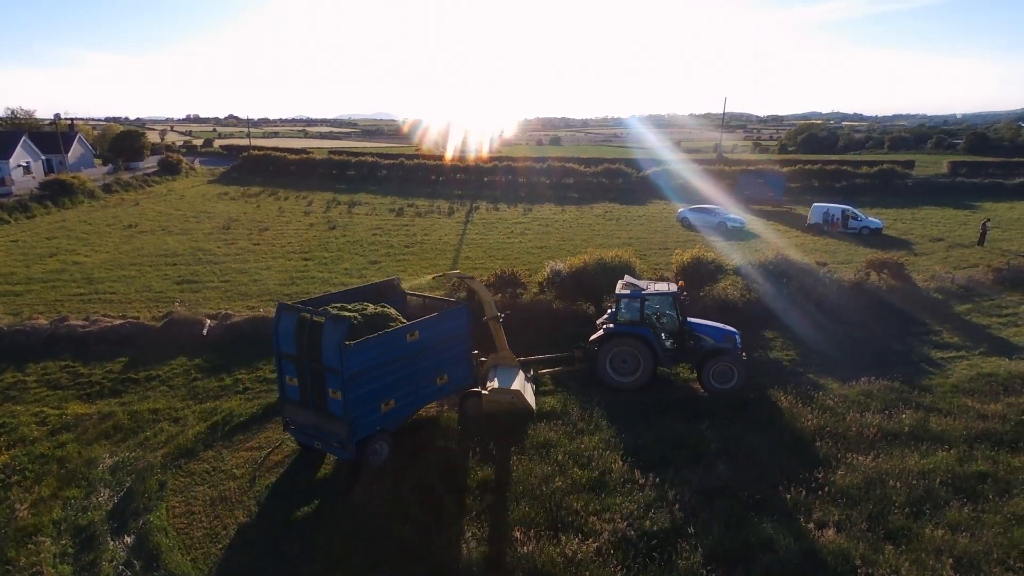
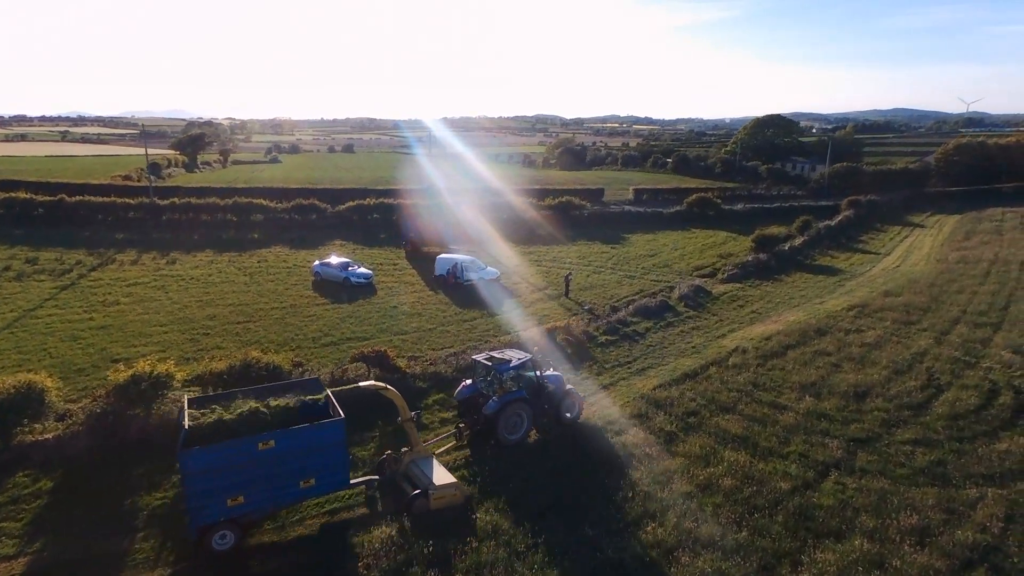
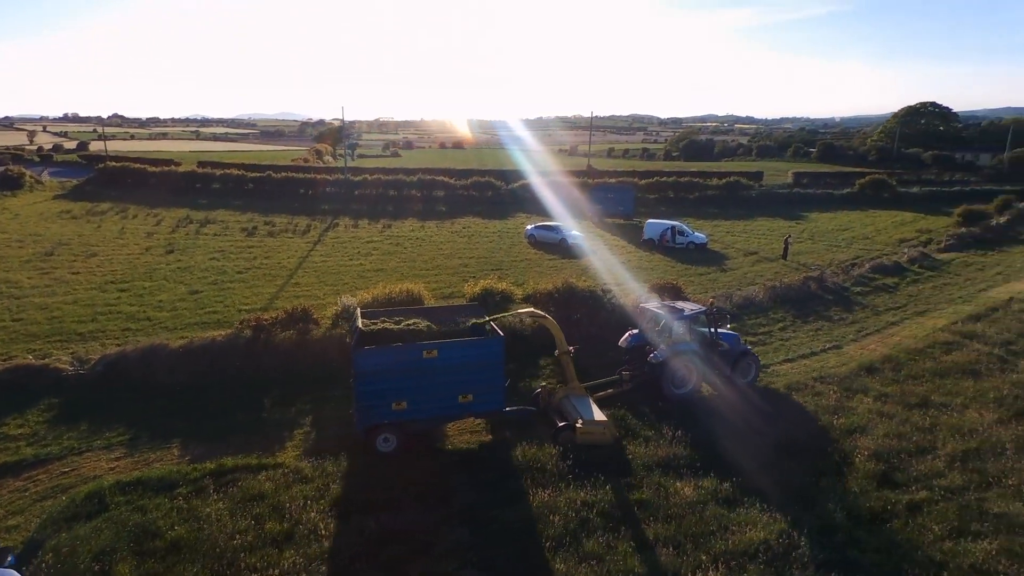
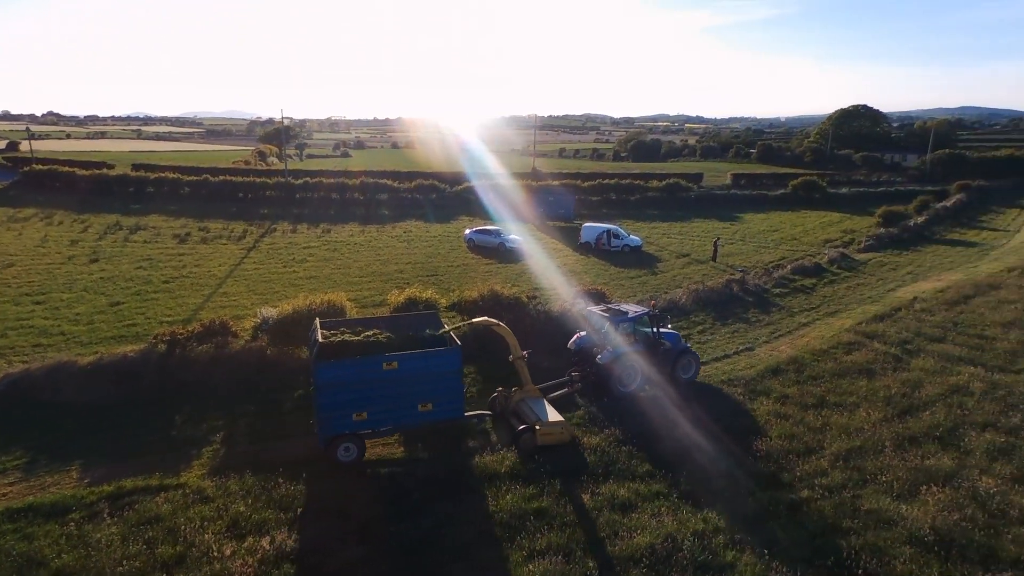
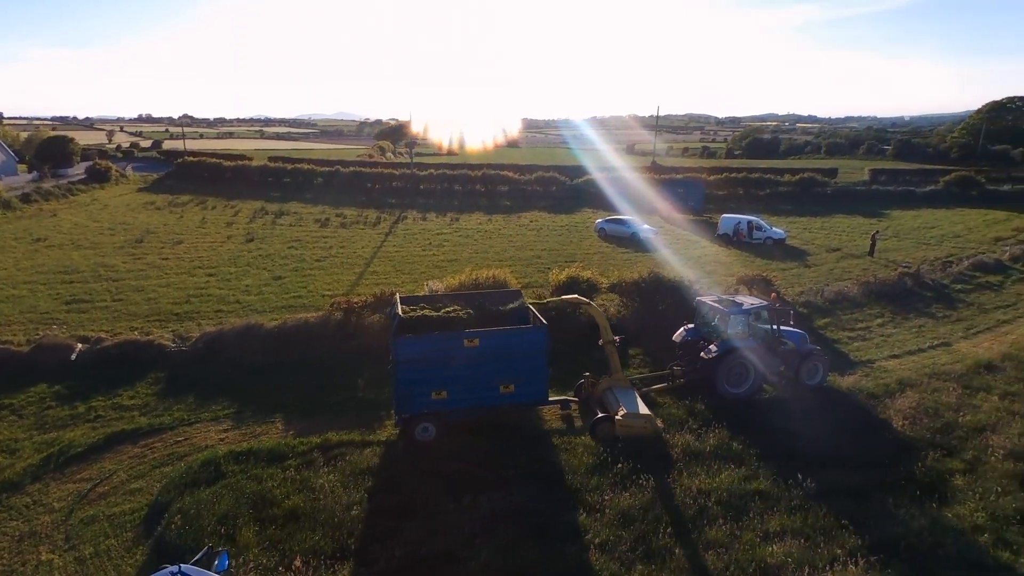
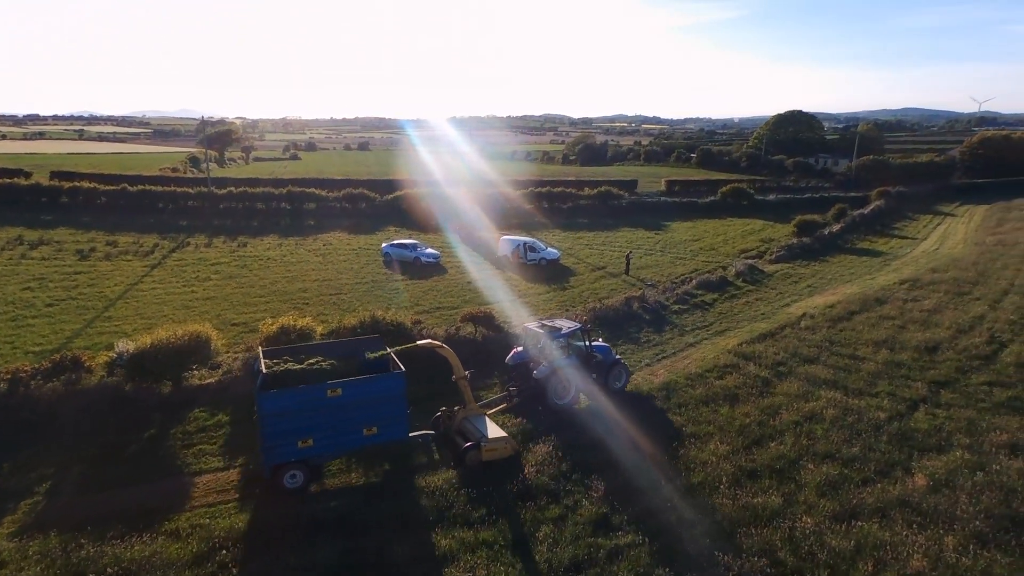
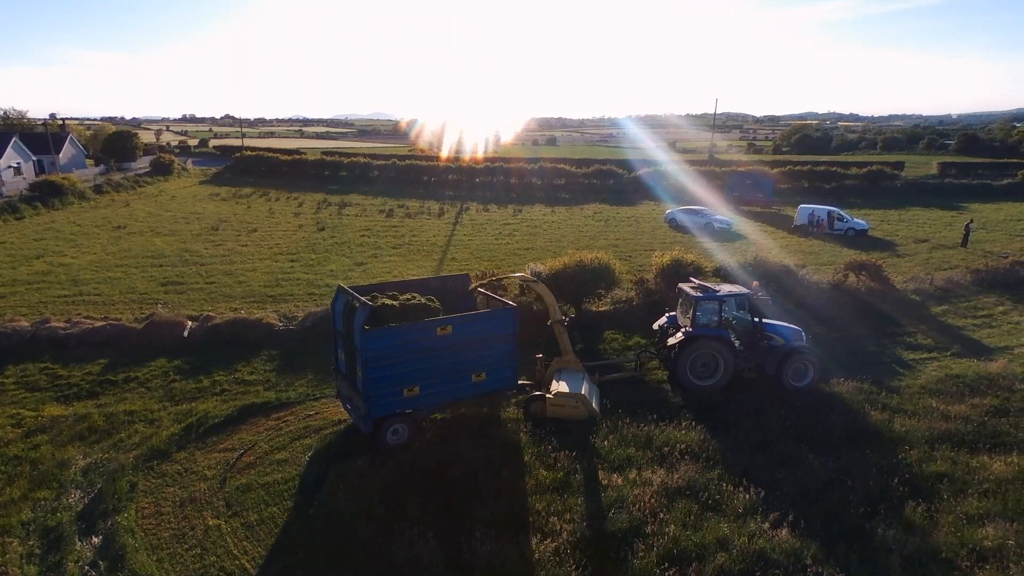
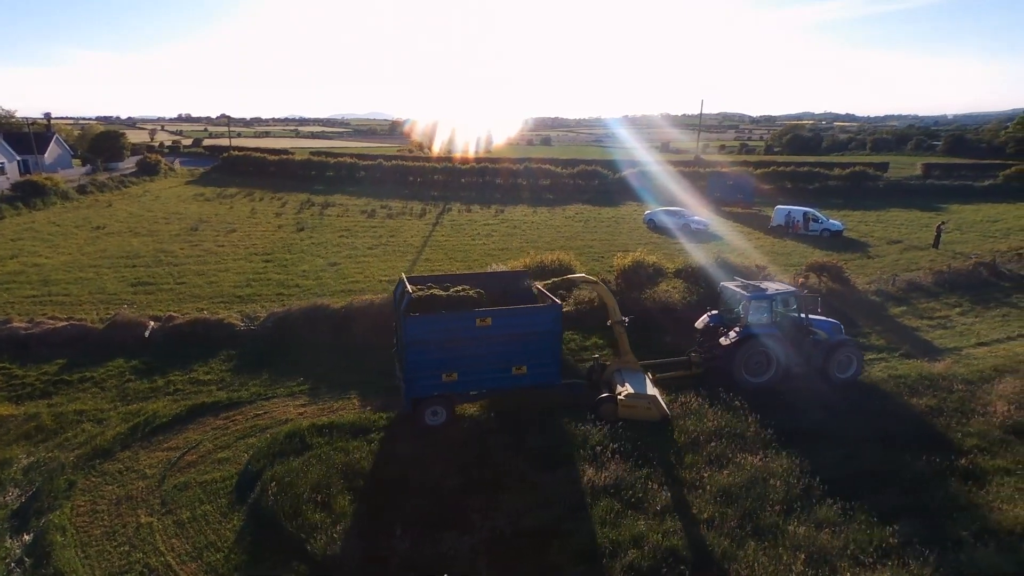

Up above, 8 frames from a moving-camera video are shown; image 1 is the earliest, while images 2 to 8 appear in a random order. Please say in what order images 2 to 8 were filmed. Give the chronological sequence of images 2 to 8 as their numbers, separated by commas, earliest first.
7, 8, 5, 3, 4, 6, 2
